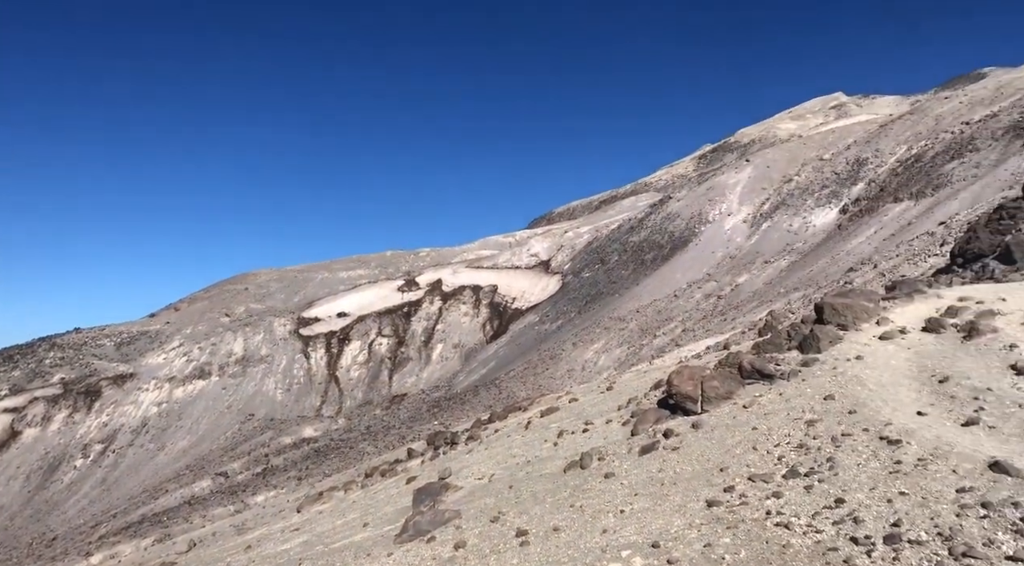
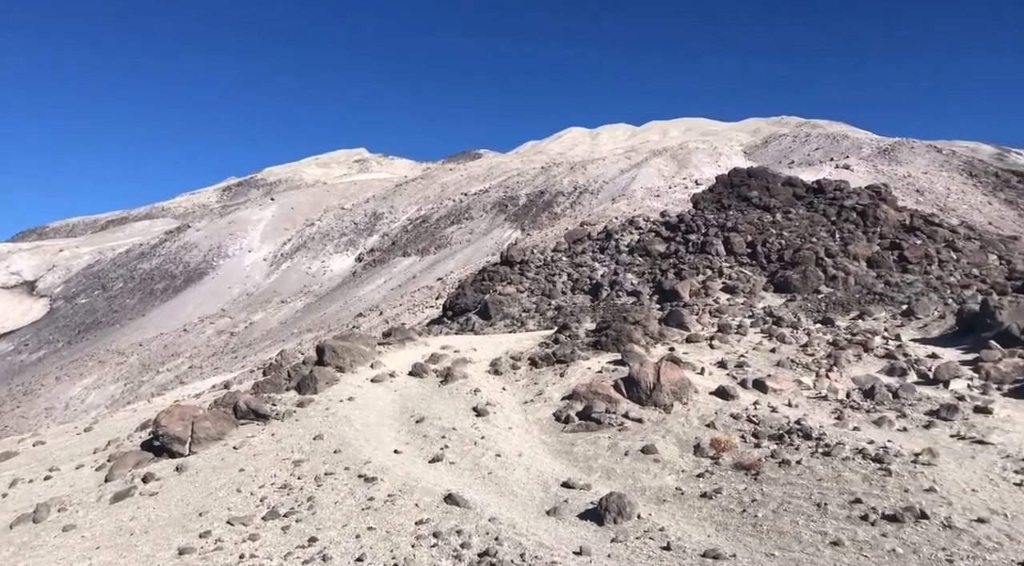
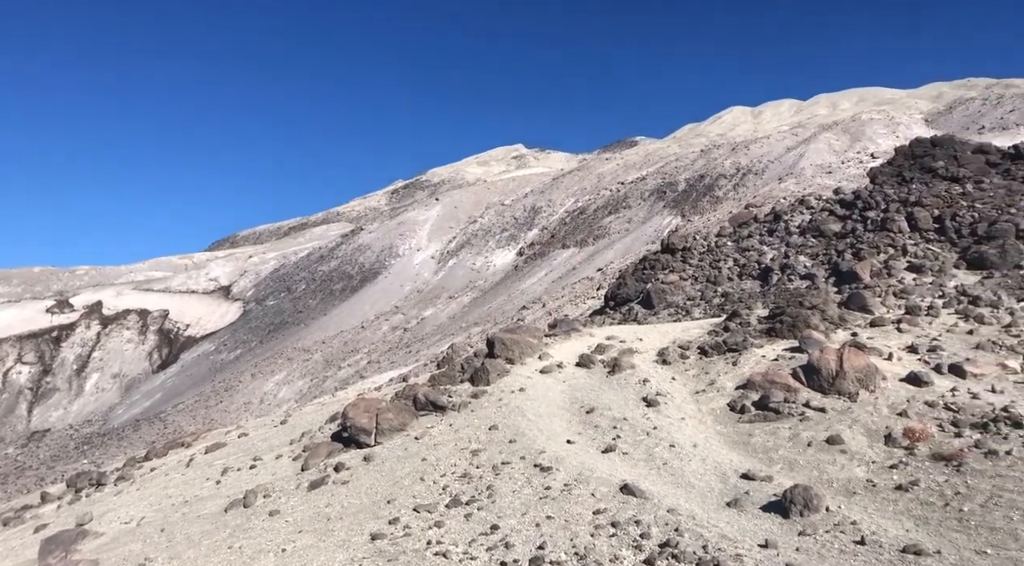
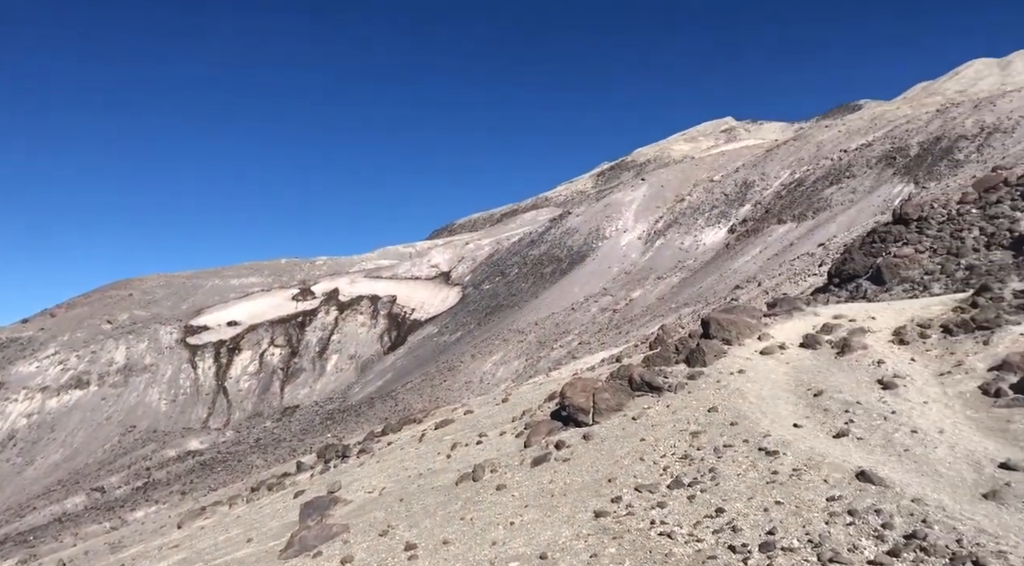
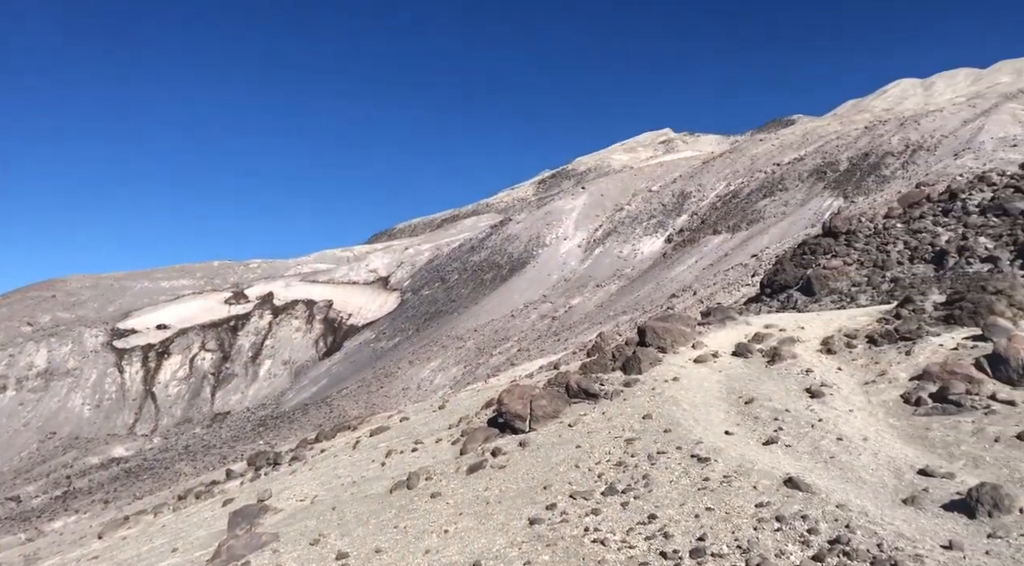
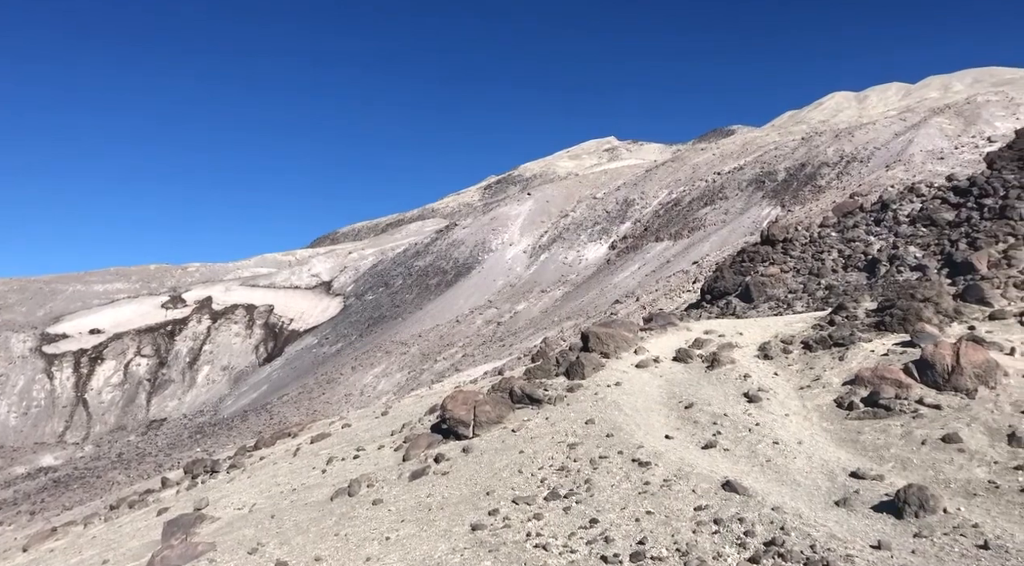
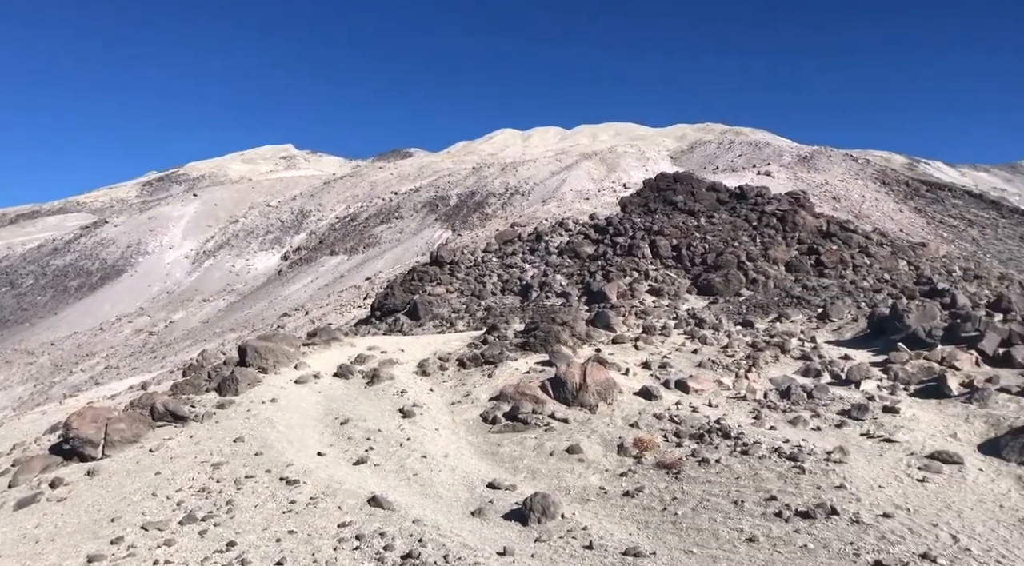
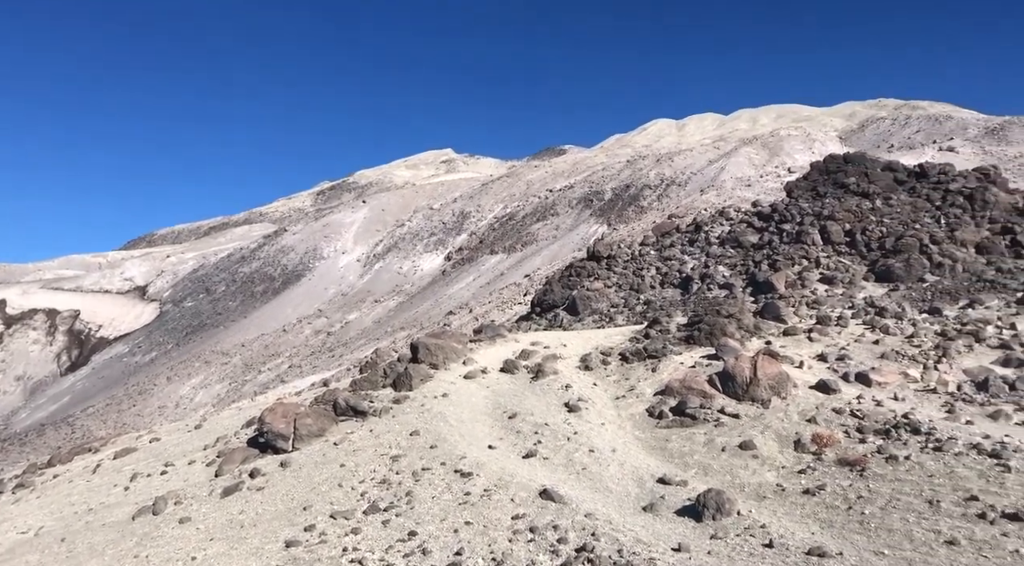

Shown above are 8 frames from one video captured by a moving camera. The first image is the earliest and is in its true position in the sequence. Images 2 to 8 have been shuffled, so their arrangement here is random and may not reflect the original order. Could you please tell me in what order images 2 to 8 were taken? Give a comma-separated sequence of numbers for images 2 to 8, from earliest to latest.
4, 5, 6, 3, 8, 2, 7
